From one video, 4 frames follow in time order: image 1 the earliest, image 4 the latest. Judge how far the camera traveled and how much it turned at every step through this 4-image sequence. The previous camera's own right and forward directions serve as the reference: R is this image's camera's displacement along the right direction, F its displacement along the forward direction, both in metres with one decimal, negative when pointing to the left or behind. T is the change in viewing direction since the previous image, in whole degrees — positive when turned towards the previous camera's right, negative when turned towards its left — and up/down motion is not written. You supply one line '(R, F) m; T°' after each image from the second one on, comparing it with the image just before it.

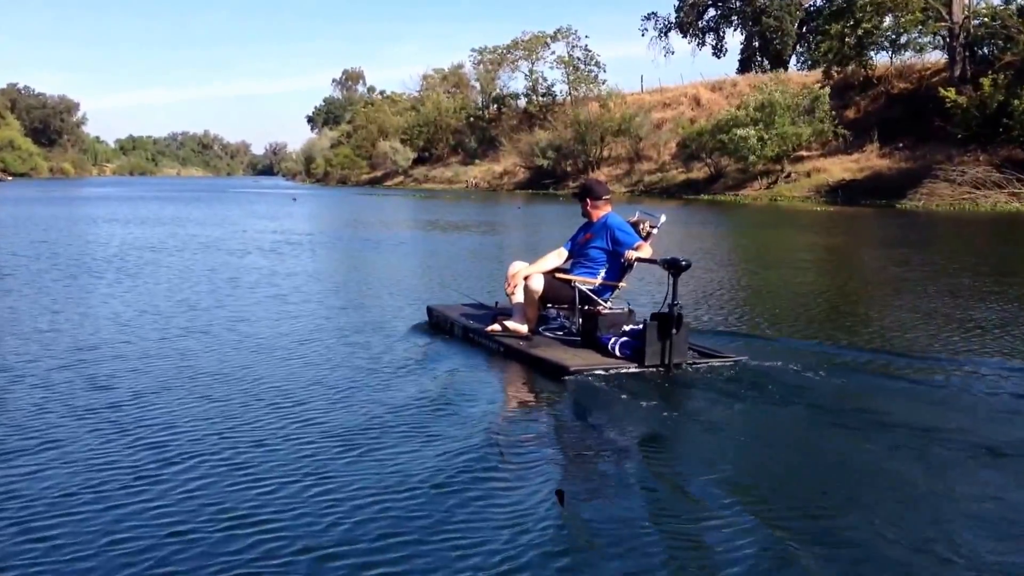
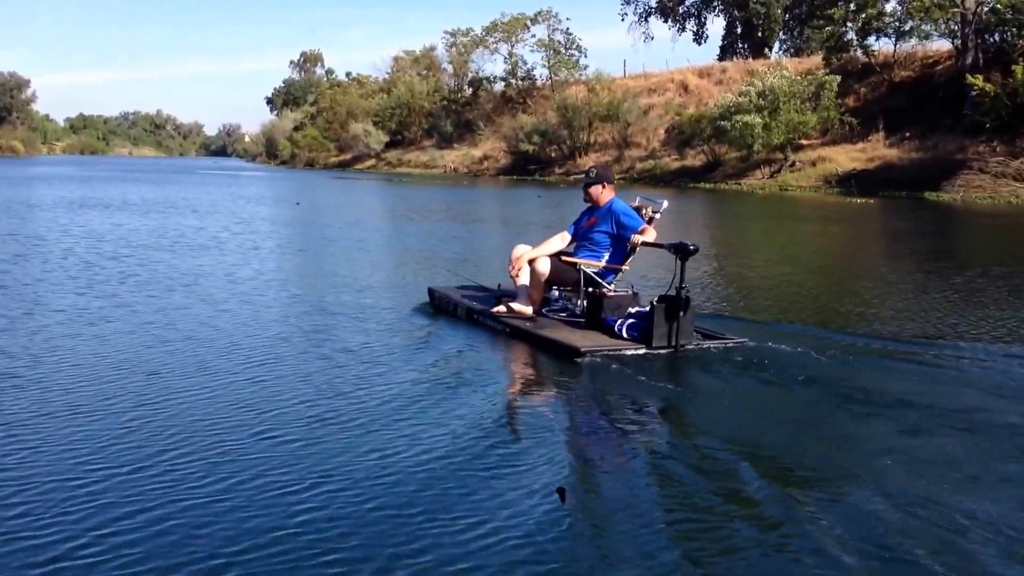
(-0.5, +0.5) m; +3°
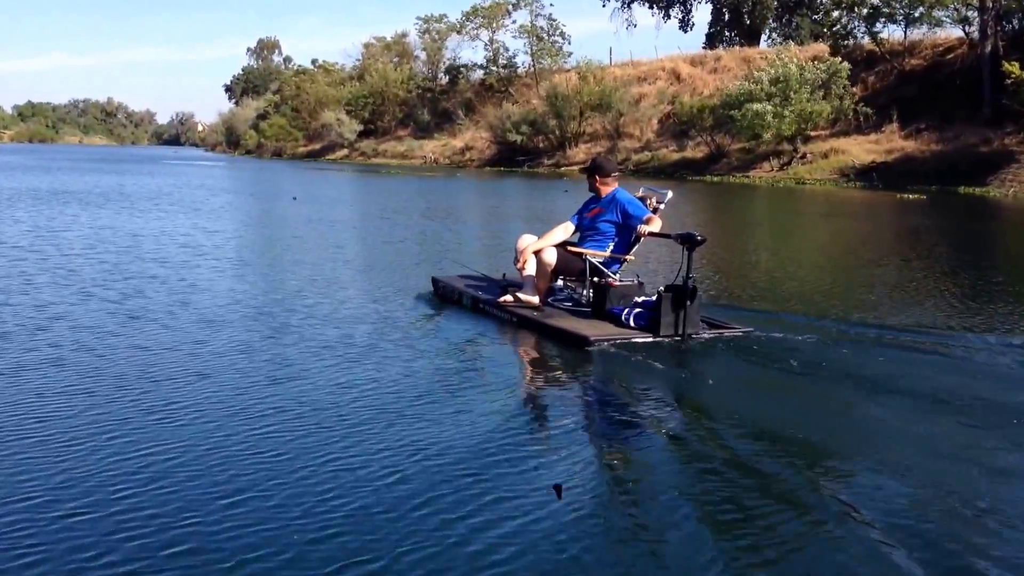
(-0.5, +0.6) m; +2°
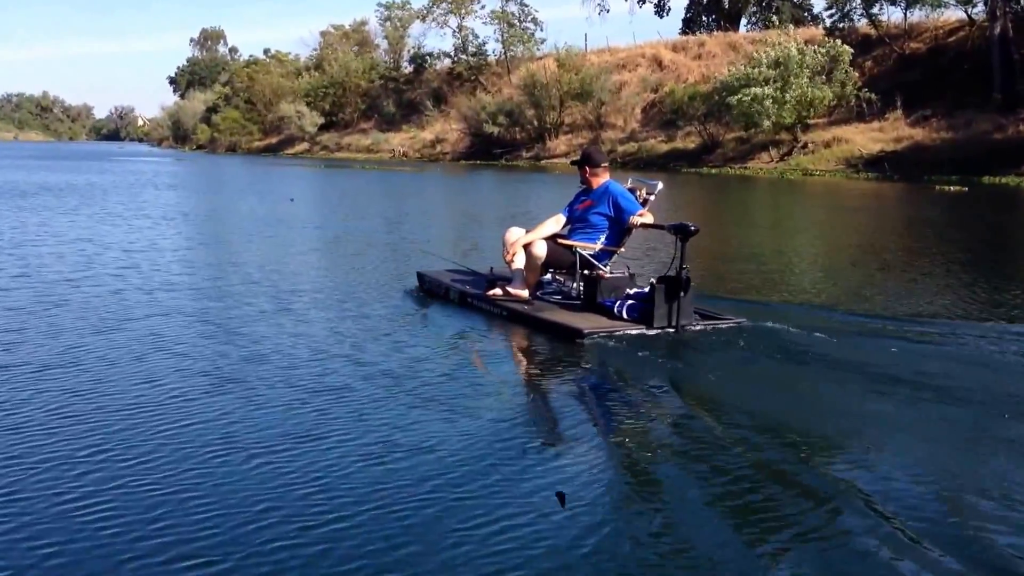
(-0.4, +0.7) m; +3°
